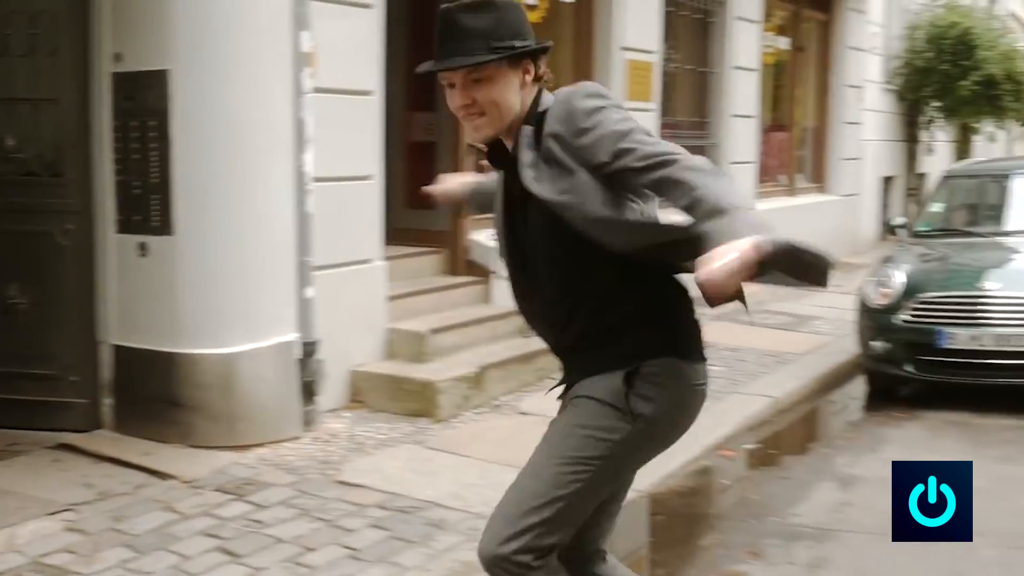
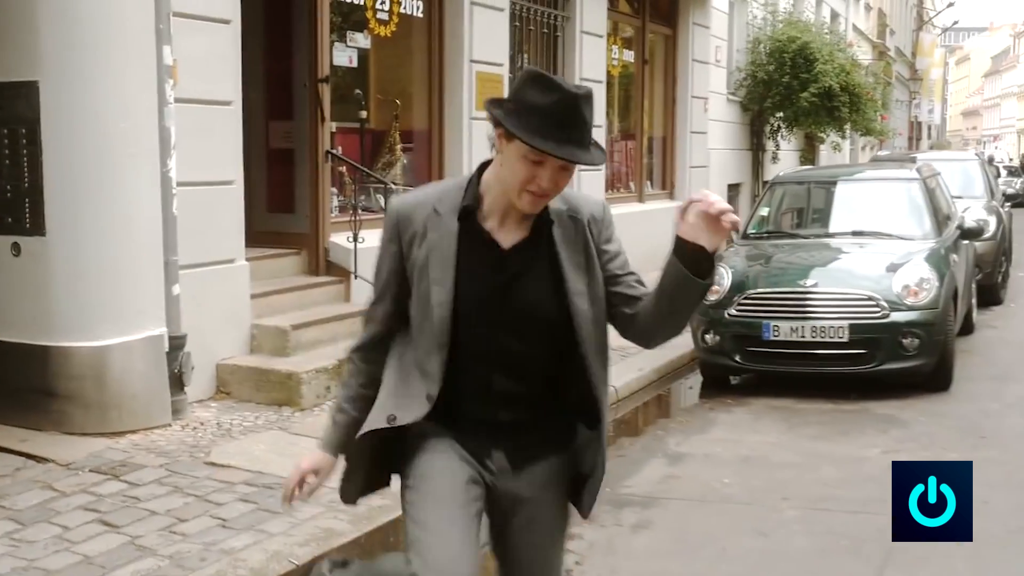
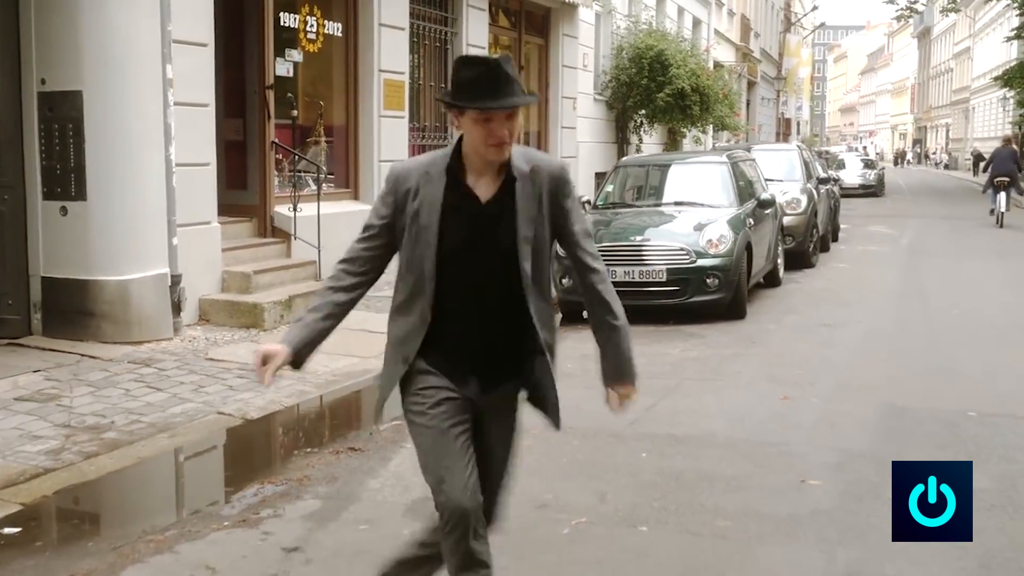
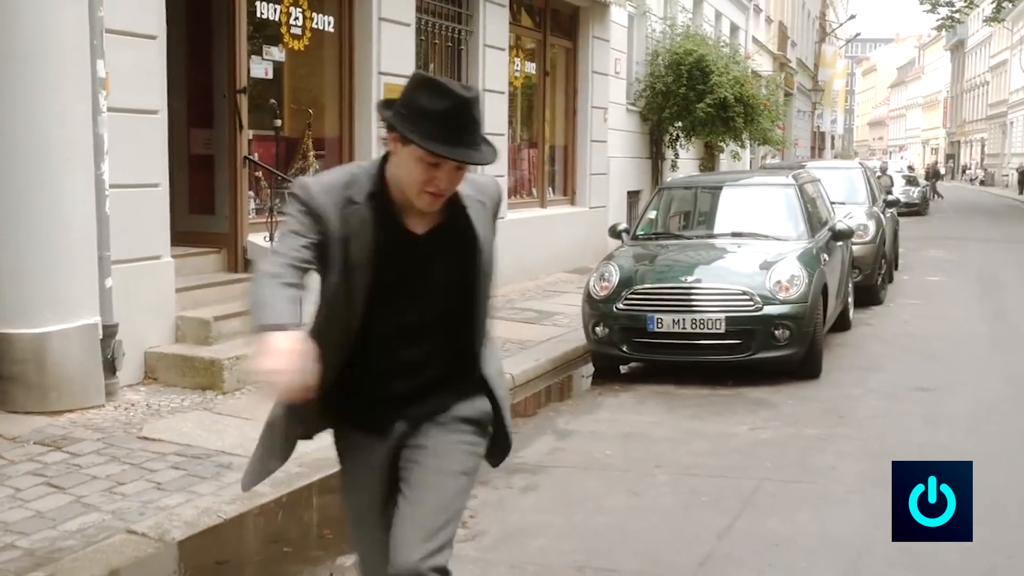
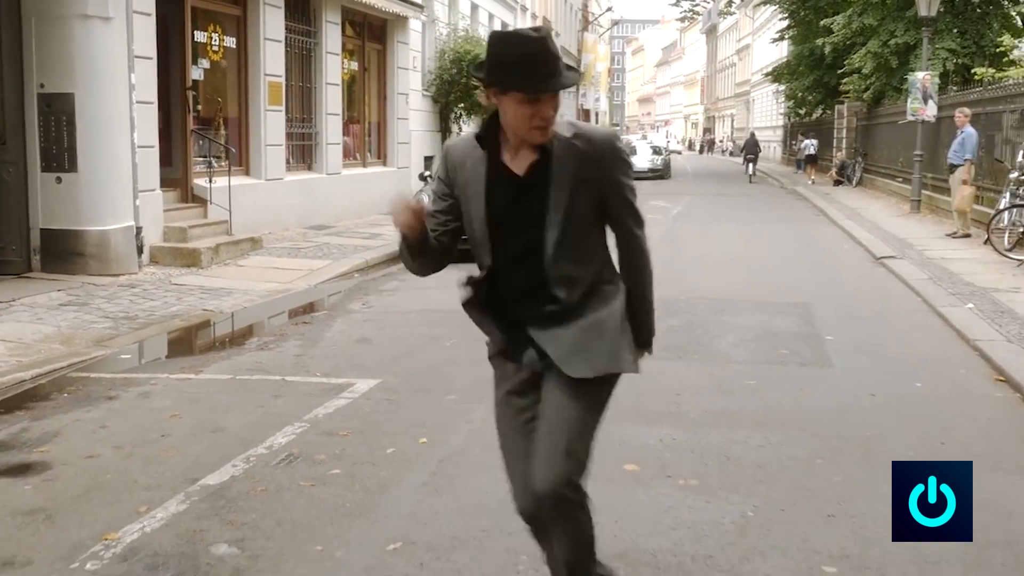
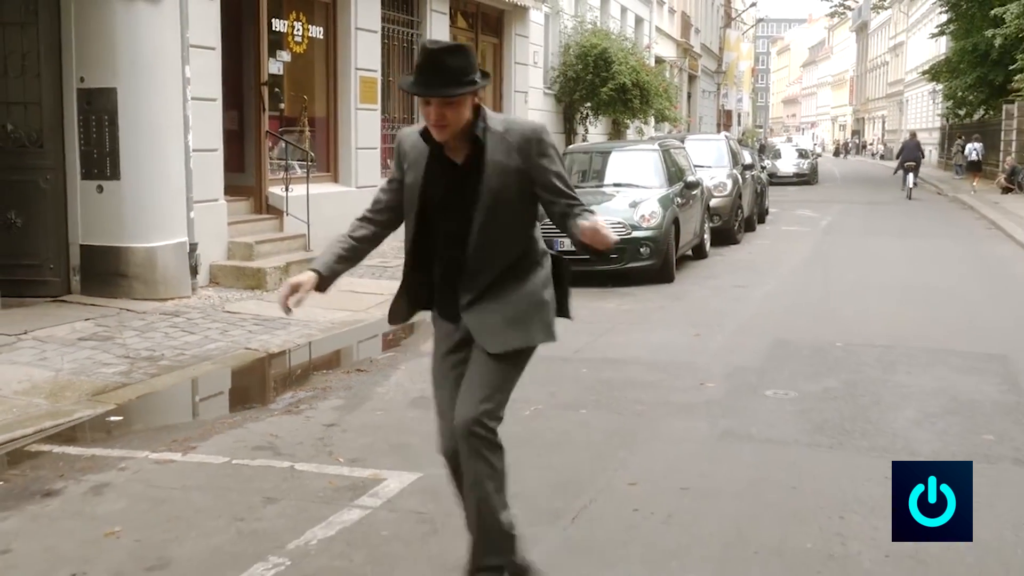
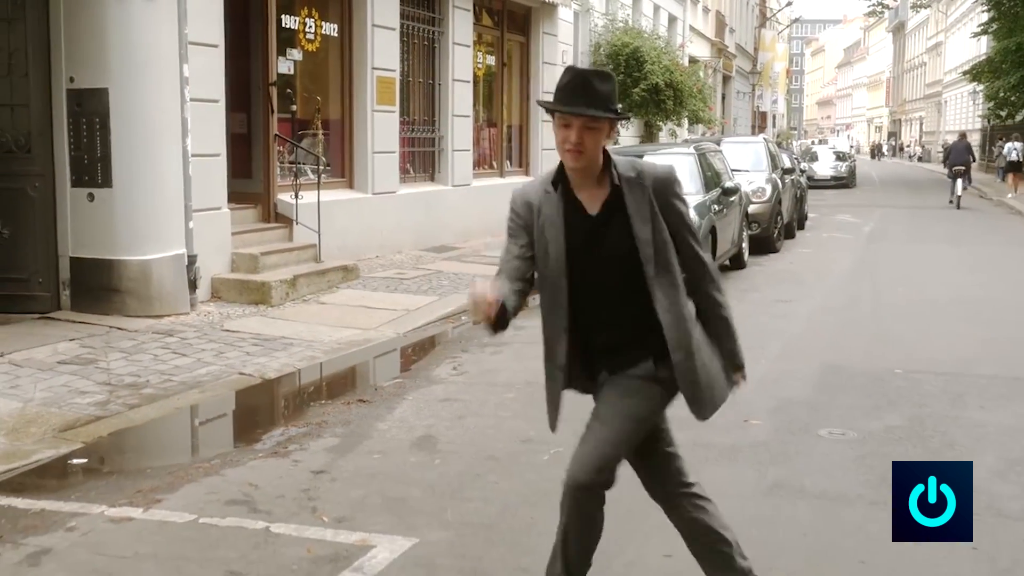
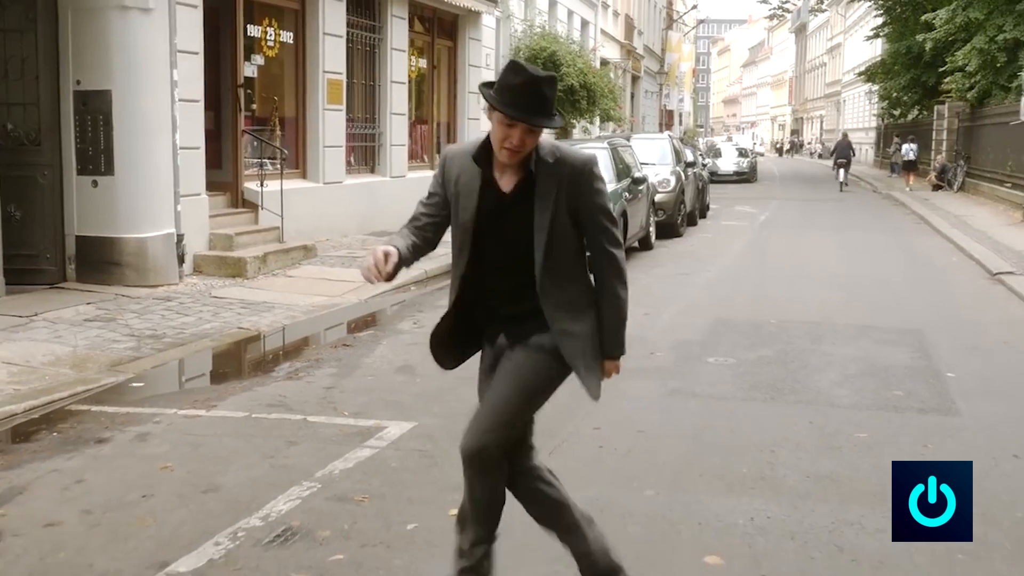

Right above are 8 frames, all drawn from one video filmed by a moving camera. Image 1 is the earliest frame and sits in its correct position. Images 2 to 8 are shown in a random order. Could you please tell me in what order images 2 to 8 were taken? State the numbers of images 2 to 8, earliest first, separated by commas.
2, 4, 3, 7, 6, 8, 5
